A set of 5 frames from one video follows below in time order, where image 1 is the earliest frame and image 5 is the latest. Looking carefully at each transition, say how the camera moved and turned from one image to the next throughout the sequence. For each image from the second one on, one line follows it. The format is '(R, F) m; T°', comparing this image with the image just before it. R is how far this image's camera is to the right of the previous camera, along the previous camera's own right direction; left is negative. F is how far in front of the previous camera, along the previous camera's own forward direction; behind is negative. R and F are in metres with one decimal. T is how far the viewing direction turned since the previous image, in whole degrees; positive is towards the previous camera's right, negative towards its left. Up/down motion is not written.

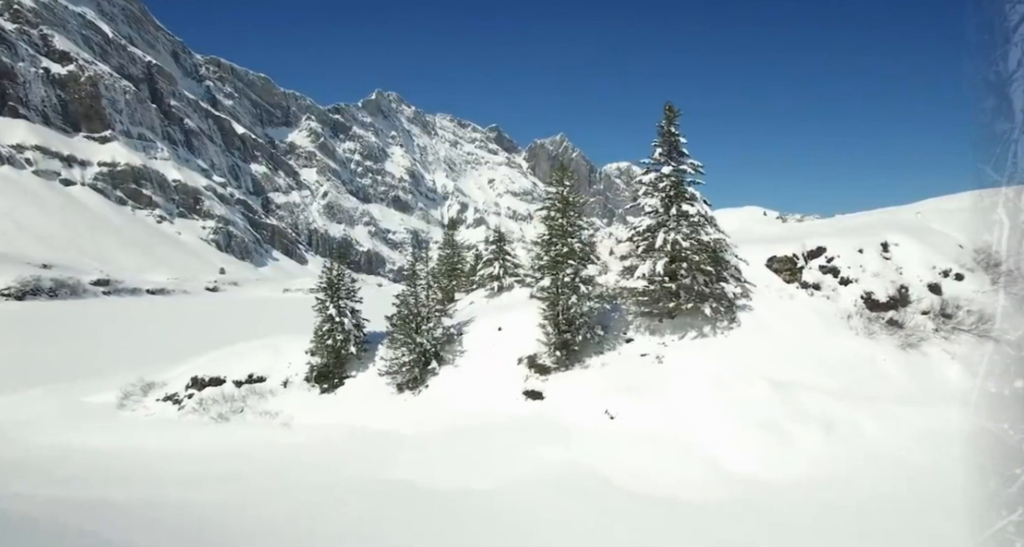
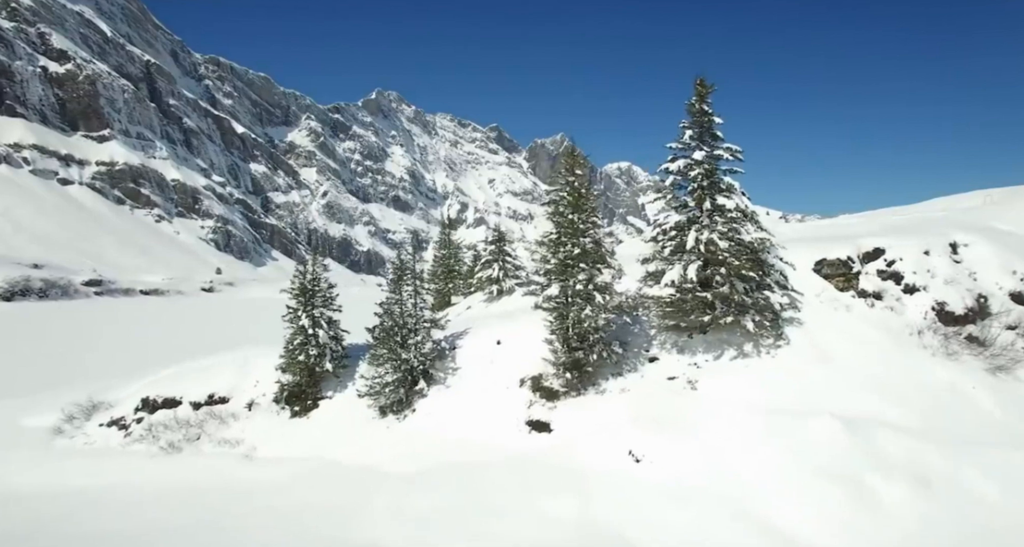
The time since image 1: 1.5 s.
(0.0, +5.9) m; 0°
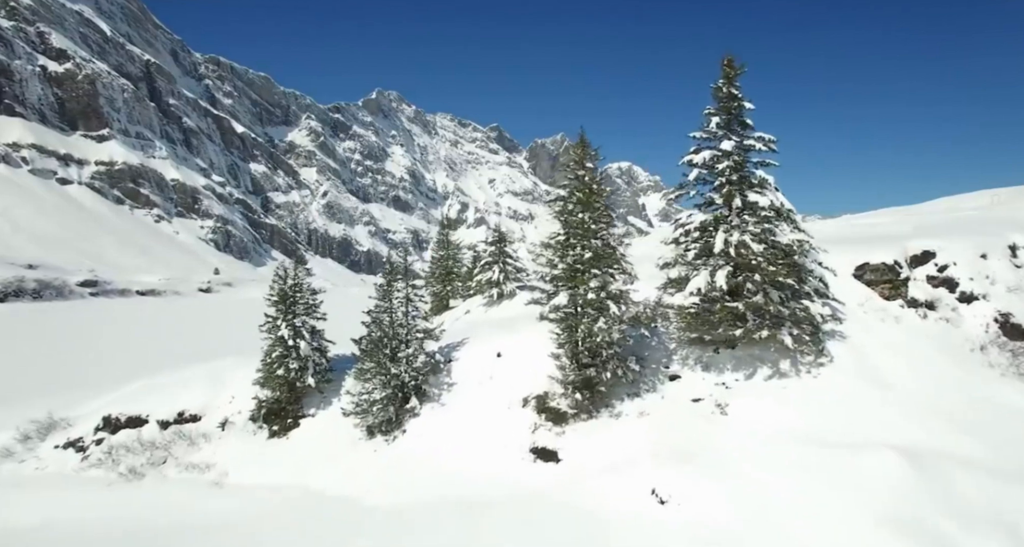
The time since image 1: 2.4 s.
(-0.1, +3.7) m; 0°
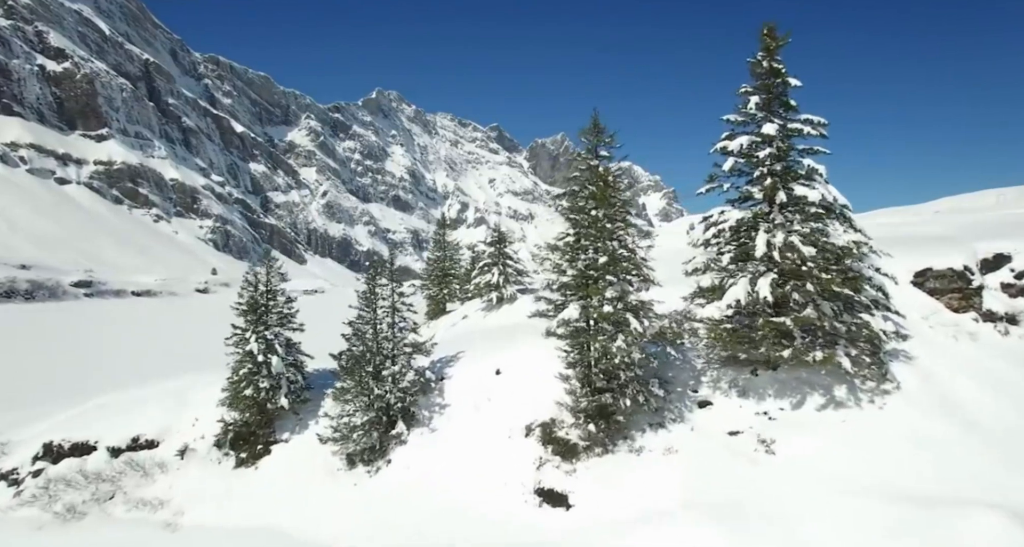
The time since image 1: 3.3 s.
(0.0, +4.2) m; 0°
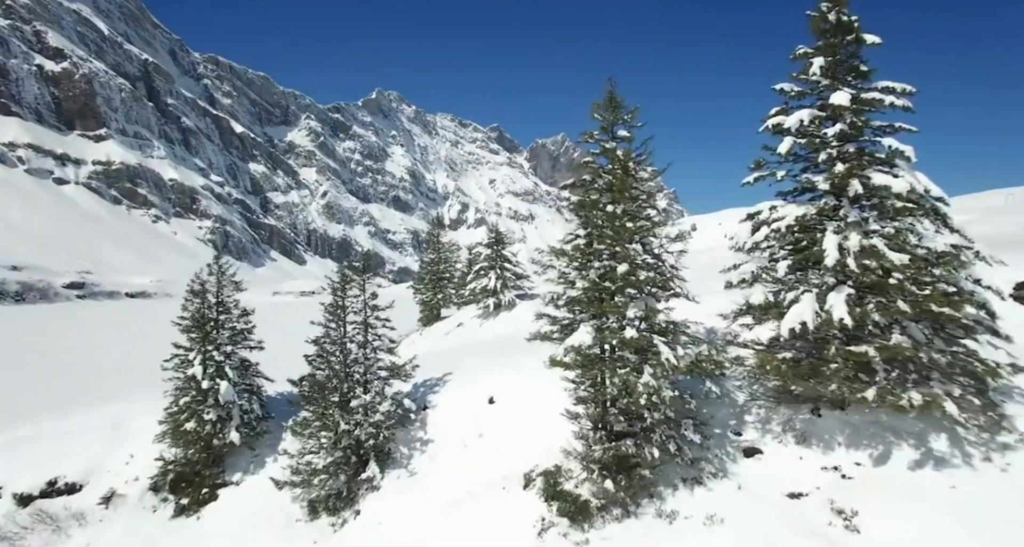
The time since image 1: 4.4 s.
(+0.2, +5.1) m; 0°
